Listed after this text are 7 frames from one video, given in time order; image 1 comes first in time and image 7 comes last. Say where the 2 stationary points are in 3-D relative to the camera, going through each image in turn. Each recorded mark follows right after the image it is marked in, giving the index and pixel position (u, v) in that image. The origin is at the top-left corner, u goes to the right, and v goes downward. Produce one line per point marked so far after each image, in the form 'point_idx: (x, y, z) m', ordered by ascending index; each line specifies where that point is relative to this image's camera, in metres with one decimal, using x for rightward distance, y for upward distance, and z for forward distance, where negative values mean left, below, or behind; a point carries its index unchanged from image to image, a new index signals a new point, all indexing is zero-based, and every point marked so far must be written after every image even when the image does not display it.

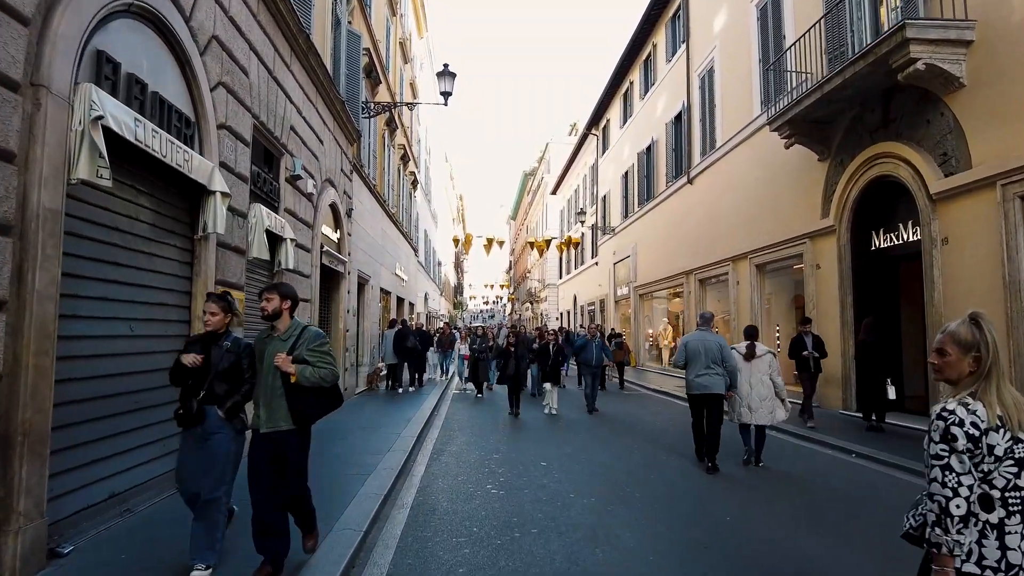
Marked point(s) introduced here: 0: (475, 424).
0: (-0.5, -2.1, +10.0) m
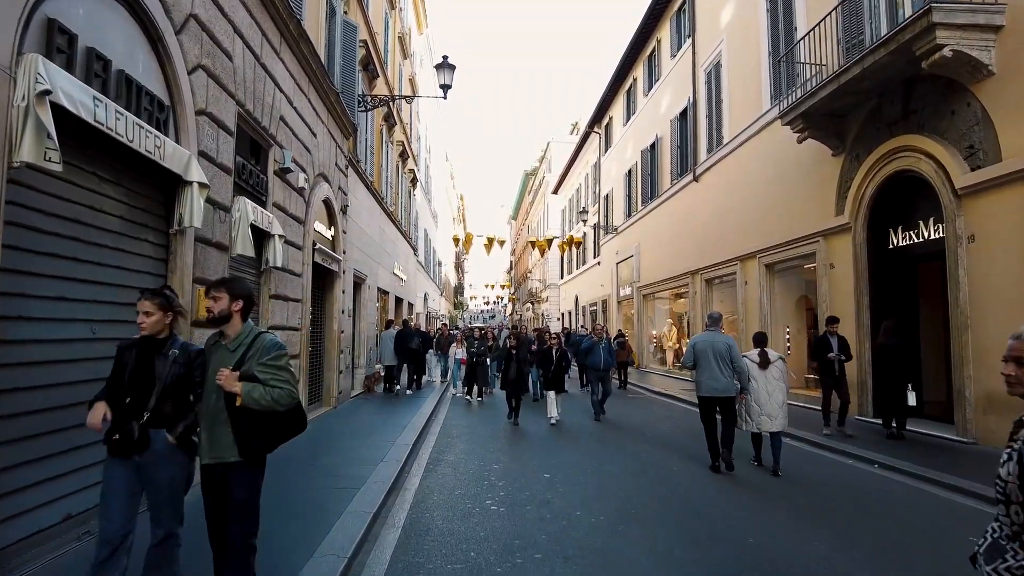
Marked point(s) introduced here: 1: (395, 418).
0: (-0.5, -2.1, +9.5) m
1: (-1.9, -2.1, +11.0) m
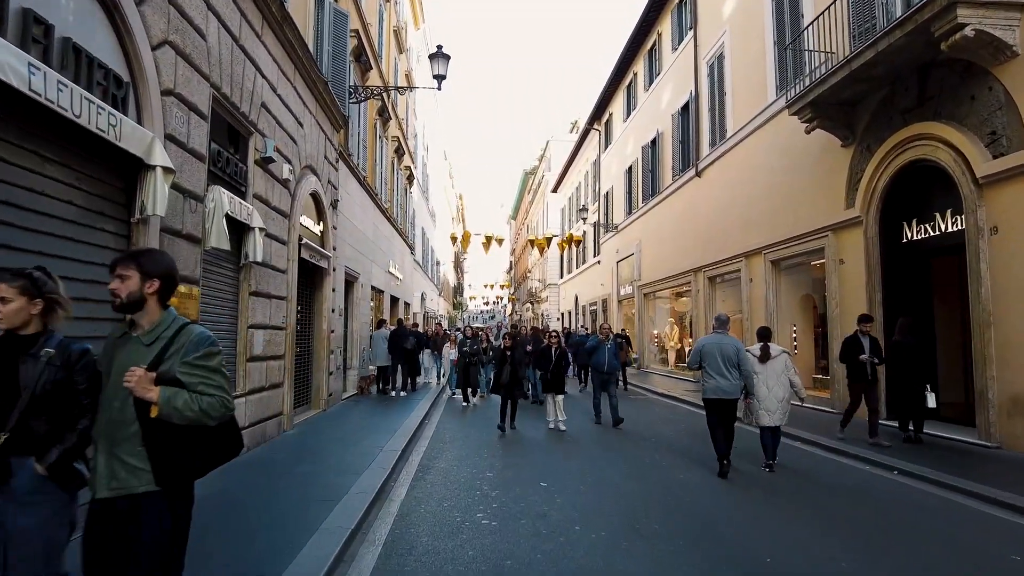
0: (-0.6, -2.0, +9.1) m
1: (-1.9, -2.1, +10.6) m
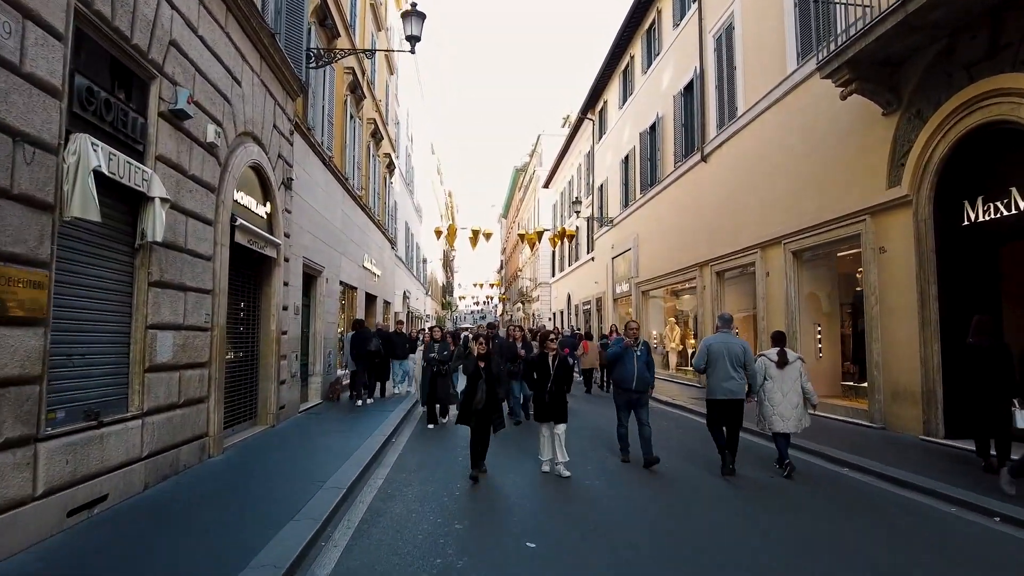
0: (-0.8, -1.9, +7.3) m
1: (-2.2, -2.0, +8.8) m
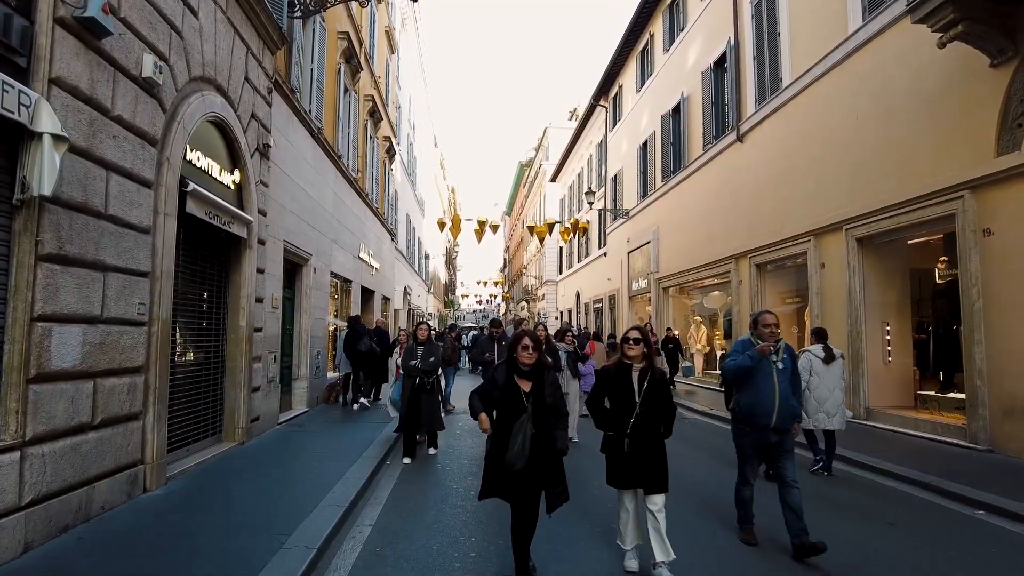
0: (-0.5, -1.8, +5.6) m
1: (-1.9, -1.8, +7.1) m
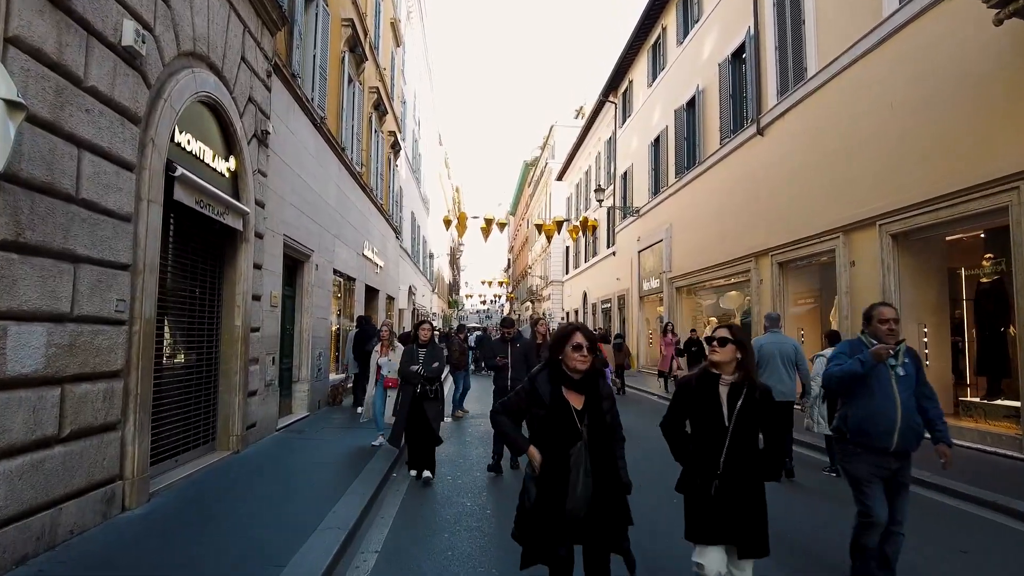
0: (-0.4, -1.8, +5.0) m
1: (-1.7, -1.8, +6.5) m
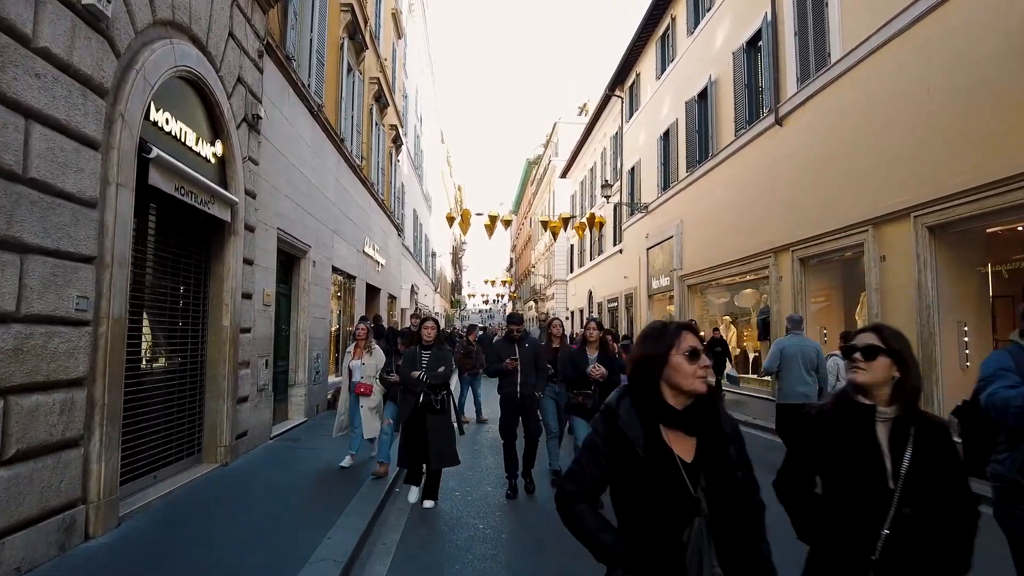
0: (-0.2, -1.7, +4.3) m
1: (-1.6, -1.8, +5.8) m
